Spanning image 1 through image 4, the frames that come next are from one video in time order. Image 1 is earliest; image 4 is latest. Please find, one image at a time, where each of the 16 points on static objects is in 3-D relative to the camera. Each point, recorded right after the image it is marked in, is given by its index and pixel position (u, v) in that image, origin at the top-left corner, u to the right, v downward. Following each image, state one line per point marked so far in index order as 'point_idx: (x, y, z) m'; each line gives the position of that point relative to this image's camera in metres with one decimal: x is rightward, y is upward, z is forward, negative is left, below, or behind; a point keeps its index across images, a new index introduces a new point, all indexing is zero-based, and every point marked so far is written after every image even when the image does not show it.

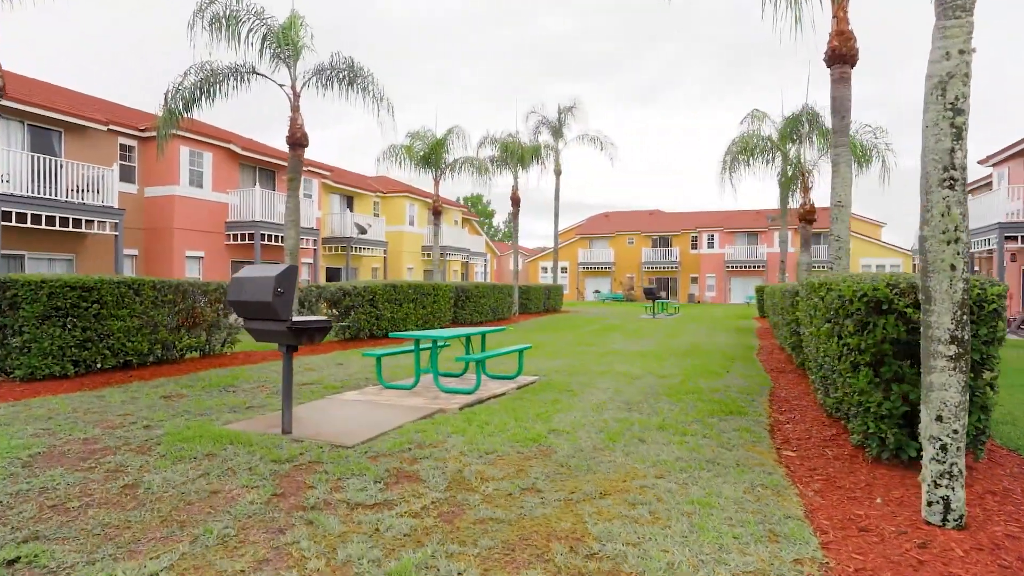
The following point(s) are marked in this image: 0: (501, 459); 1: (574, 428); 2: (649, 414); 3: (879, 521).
0: (-0.1, -1.3, +4.4) m
1: (+0.6, -1.3, +5.4) m
2: (+1.5, -1.4, +6.0) m
3: (+2.2, -1.4, +3.3) m
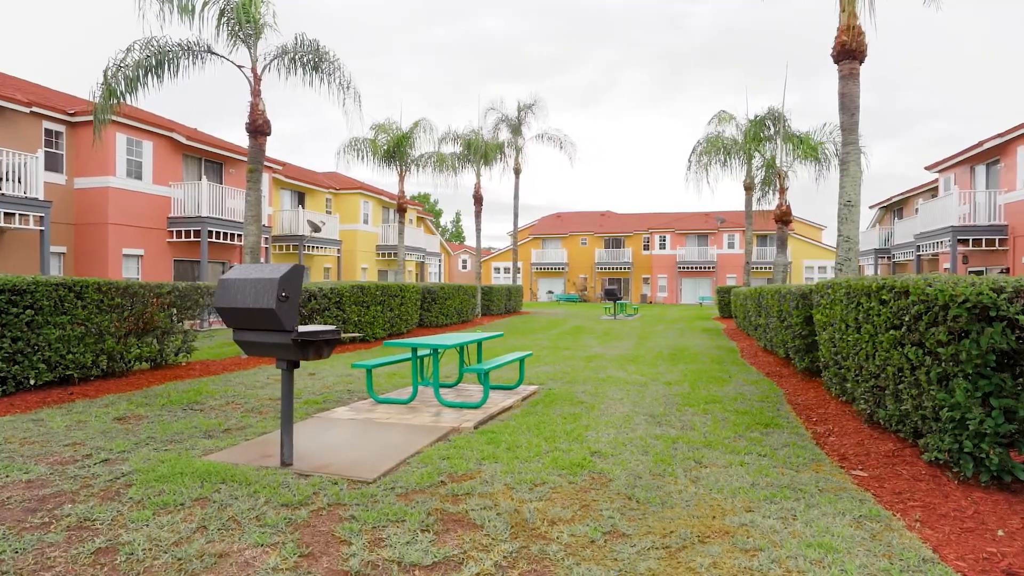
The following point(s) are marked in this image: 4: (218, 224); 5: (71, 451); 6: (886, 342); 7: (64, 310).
0: (+0.3, -1.4, +3.8) m
1: (+0.9, -1.4, +4.8) m
2: (+1.7, -1.4, +5.5) m
3: (+2.6, -1.4, +2.9) m
4: (-9.9, +2.1, +18.9) m
5: (-3.7, -1.4, +4.7) m
6: (+3.1, -0.4, +4.6) m
7: (-5.7, -0.3, +7.1) m
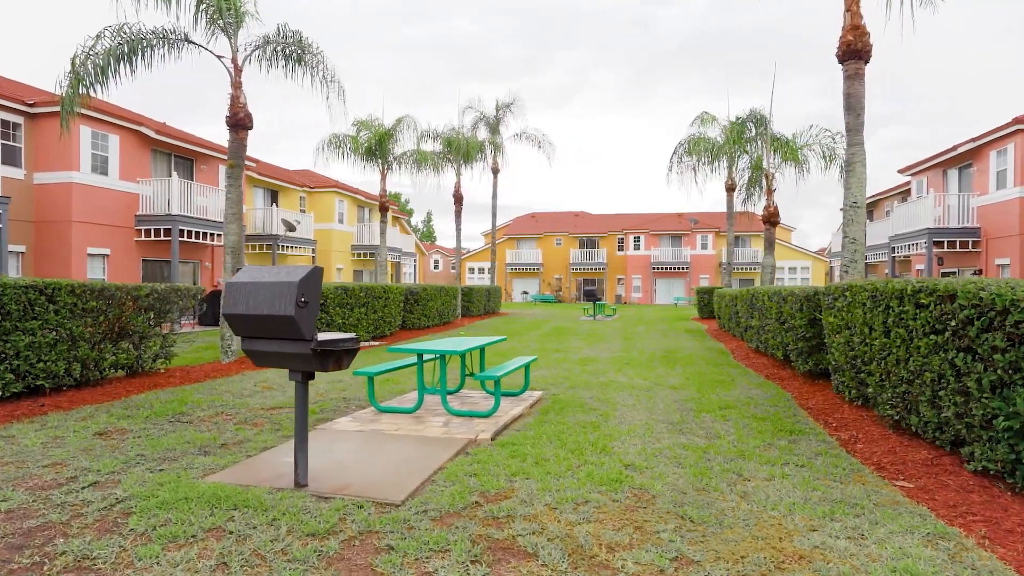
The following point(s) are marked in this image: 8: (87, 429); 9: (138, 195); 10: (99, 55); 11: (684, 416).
0: (+0.6, -1.4, +3.5) m
1: (+1.1, -1.4, +4.6) m
2: (+1.9, -1.4, +5.3) m
3: (+3.0, -1.4, +2.8) m
4: (-10.4, +2.1, +18.1) m
5: (-3.5, -1.4, +4.2) m
6: (+3.3, -0.5, +4.5) m
7: (-5.6, -0.3, +6.6) m
8: (-4.3, -1.4, +5.6) m
9: (-11.8, +2.9, +17.6) m
10: (-7.7, +4.3, +10.4) m
11: (+1.9, -1.4, +6.2) m
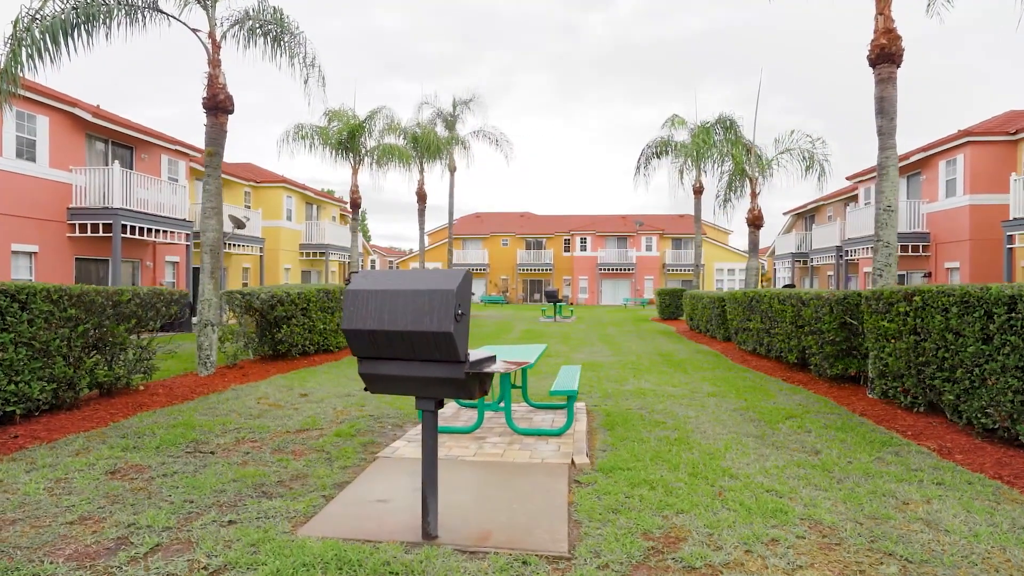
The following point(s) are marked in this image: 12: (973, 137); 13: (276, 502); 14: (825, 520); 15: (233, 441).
0: (+1.6, -1.5, +3.0) m
1: (+2.0, -1.5, +4.2) m
2: (+2.7, -1.5, +5.0) m
3: (+4.0, -1.5, +2.6) m
4: (-10.9, +2.1, +16.3) m
5: (-2.5, -1.4, +3.3) m
6: (+4.2, -0.5, +4.3) m
7: (-4.9, -0.4, +5.4) m
8: (-3.4, -1.5, +4.6) m
9: (-12.3, +2.9, +15.7) m
10: (-7.4, +4.3, +9.0) m
11: (+2.6, -1.5, +5.9) m
12: (+14.1, +4.6, +17.2) m
13: (-1.6, -1.5, +3.8) m
14: (+2.0, -1.5, +3.5) m
15: (-2.7, -1.5, +5.5) m
